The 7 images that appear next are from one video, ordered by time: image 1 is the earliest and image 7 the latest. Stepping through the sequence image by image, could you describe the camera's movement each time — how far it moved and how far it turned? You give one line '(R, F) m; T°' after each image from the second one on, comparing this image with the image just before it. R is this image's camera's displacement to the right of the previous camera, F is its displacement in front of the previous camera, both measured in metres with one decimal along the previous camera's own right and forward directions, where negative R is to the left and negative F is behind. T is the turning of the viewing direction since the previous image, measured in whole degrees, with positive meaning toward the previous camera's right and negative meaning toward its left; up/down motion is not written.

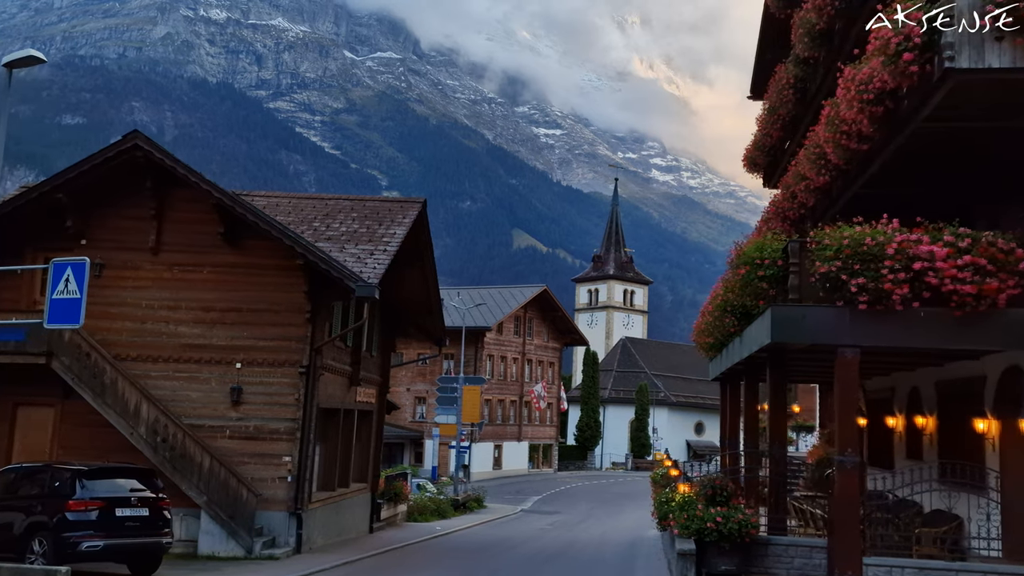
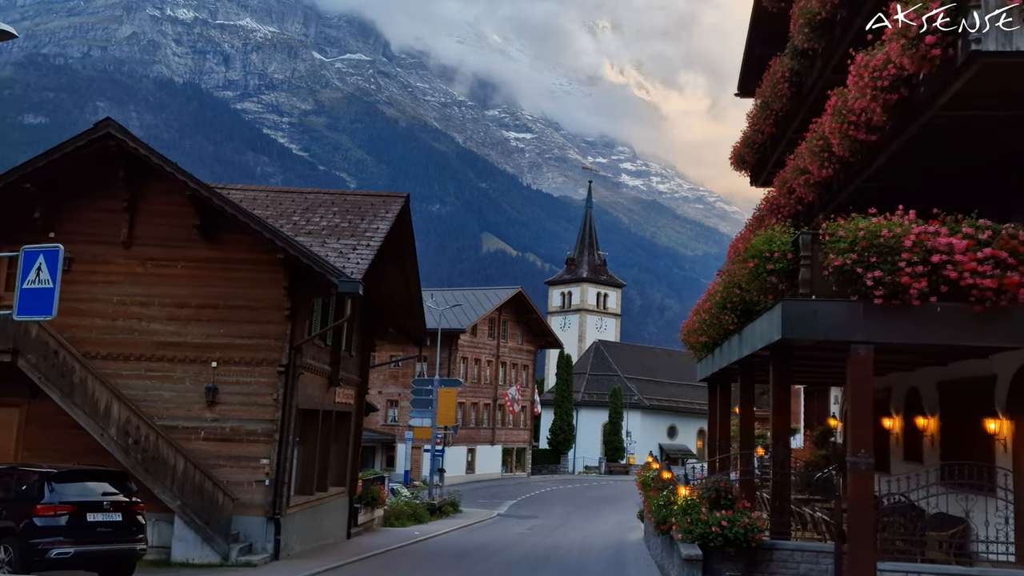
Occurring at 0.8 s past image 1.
(-0.3, +0.5) m; +2°
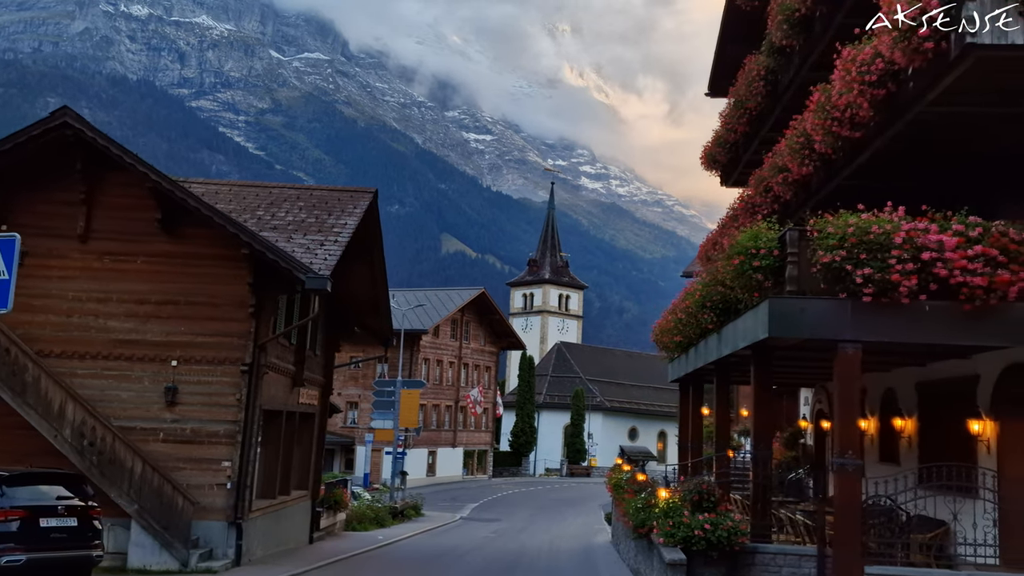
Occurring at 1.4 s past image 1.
(-0.2, +0.4) m; +2°
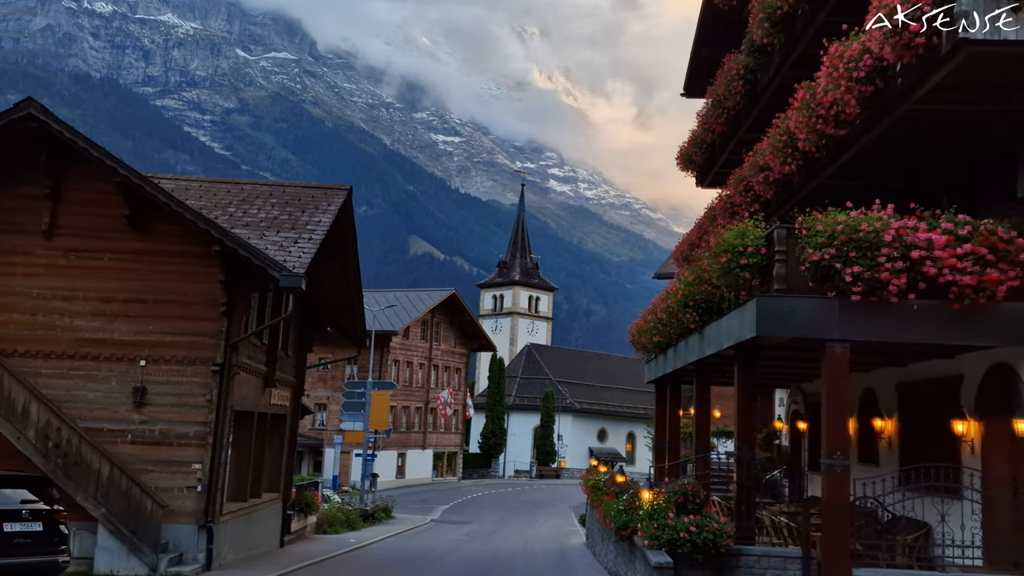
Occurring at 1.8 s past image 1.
(-0.2, +0.2) m; +2°
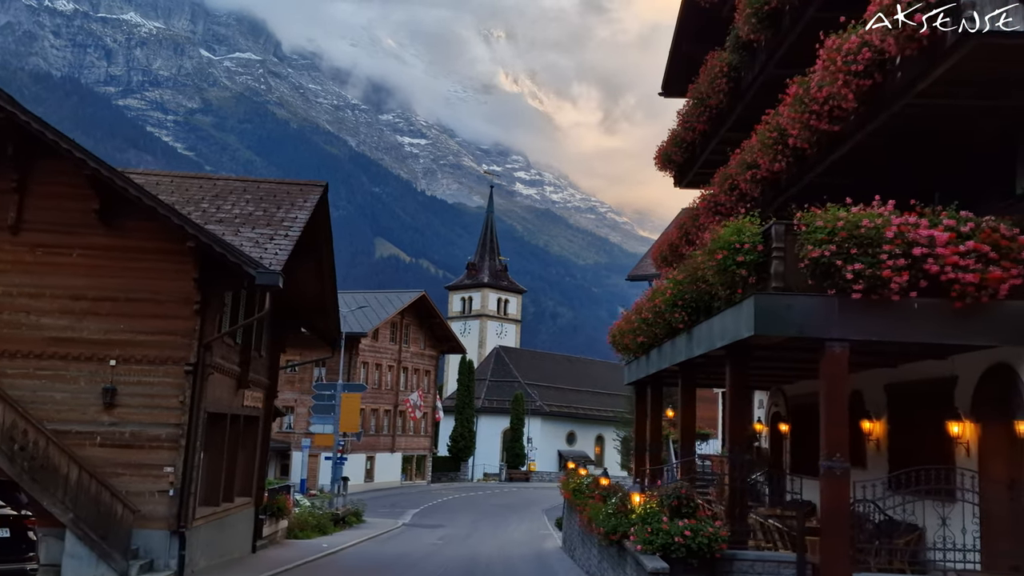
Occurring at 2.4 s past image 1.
(-0.3, +0.3) m; +2°
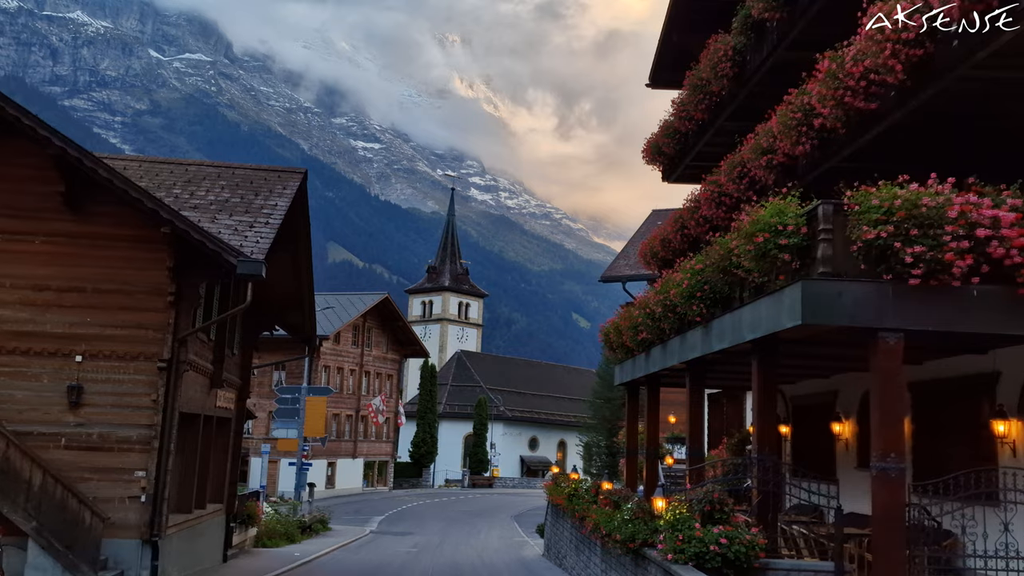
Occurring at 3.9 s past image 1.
(-0.7, +0.9) m; +3°
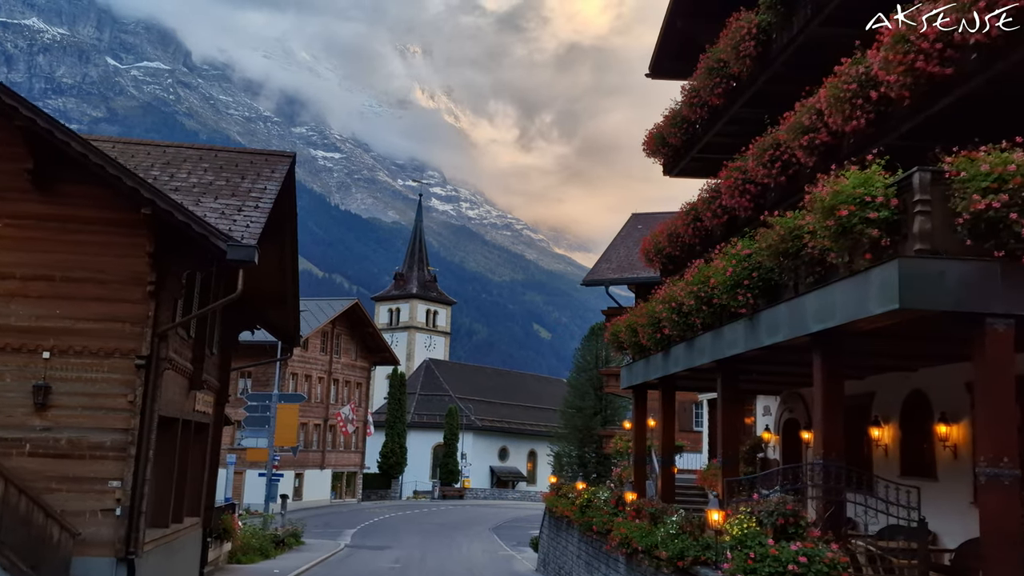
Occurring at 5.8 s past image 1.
(-0.8, +1.3) m; +2°
